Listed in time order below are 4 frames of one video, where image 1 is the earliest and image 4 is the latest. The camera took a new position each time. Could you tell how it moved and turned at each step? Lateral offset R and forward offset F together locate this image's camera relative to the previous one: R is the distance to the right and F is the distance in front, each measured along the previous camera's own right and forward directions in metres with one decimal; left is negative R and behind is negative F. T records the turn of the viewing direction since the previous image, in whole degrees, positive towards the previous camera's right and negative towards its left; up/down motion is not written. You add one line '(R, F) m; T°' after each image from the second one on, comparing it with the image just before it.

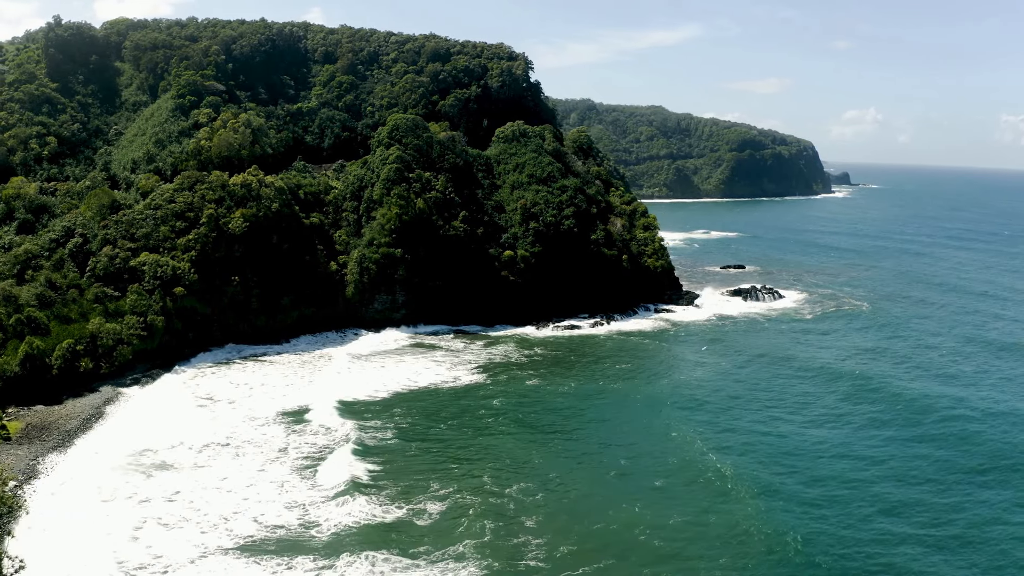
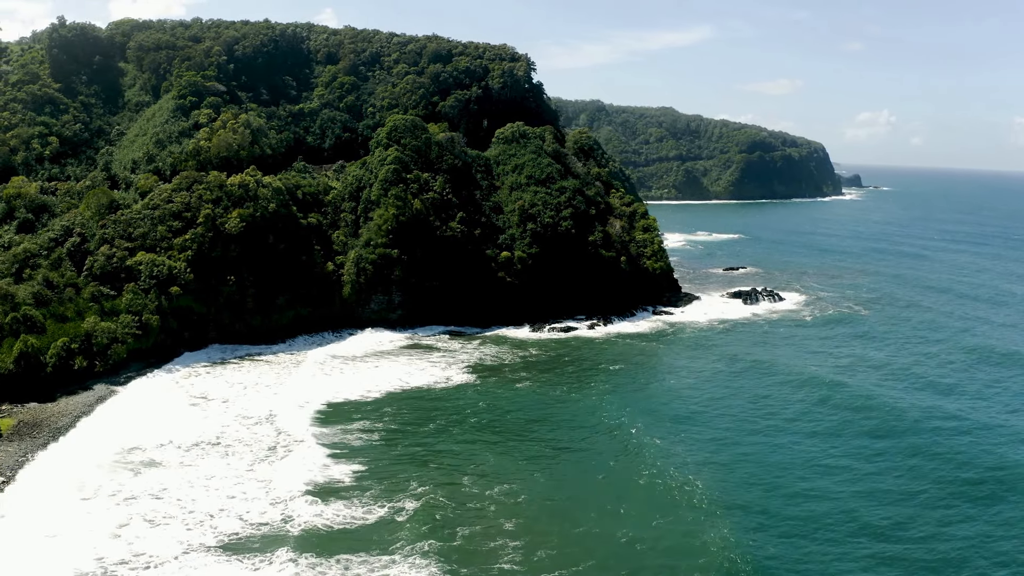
(+0.9, -0.2) m; -1°
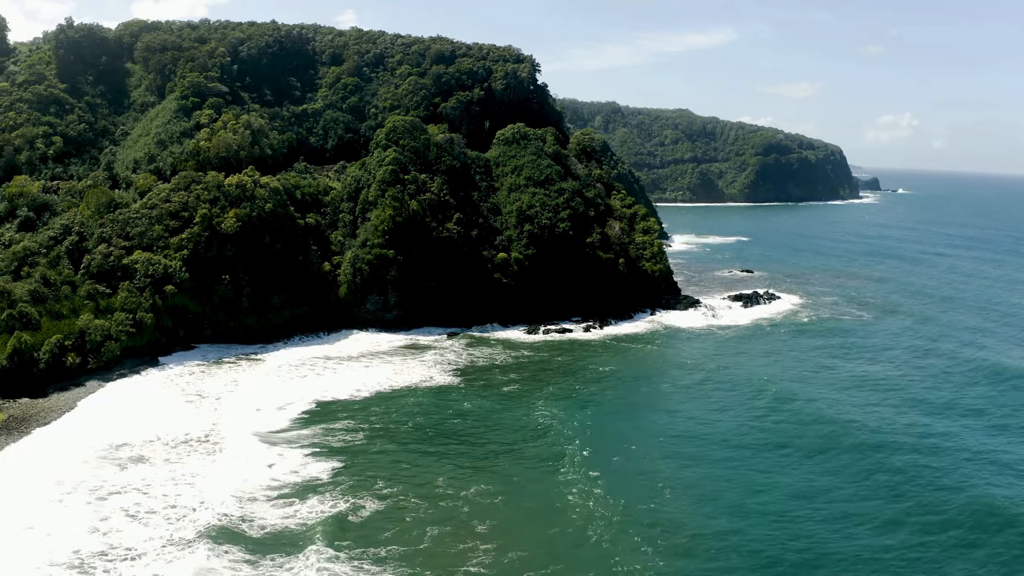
(+1.4, -0.2) m; -1°
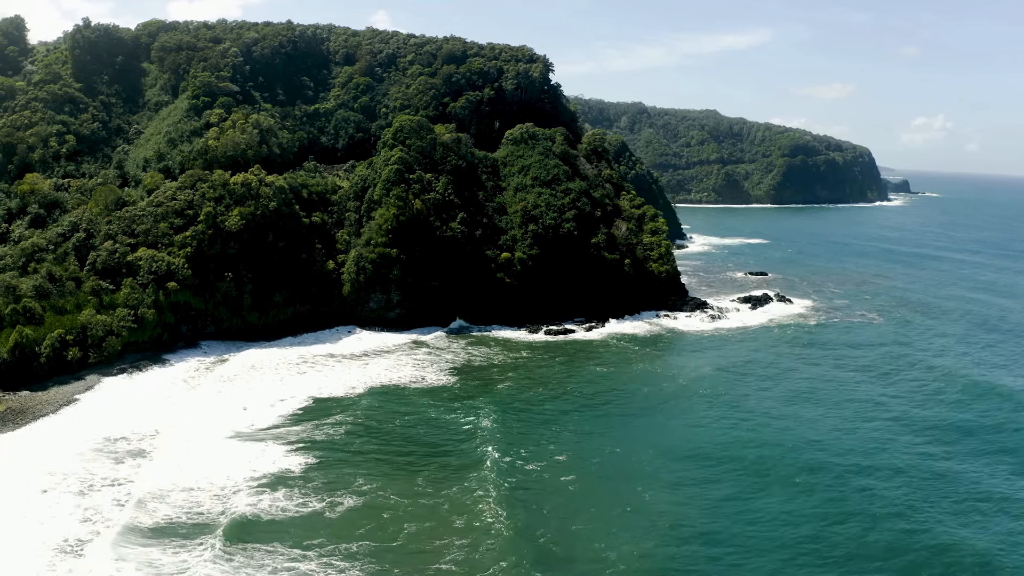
(+1.5, +0.1) m; -2°
